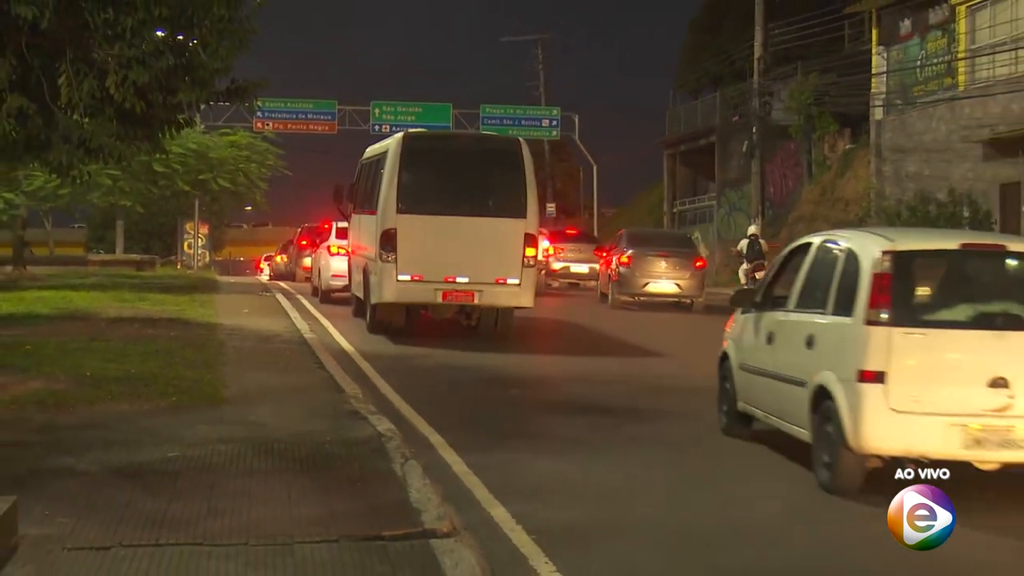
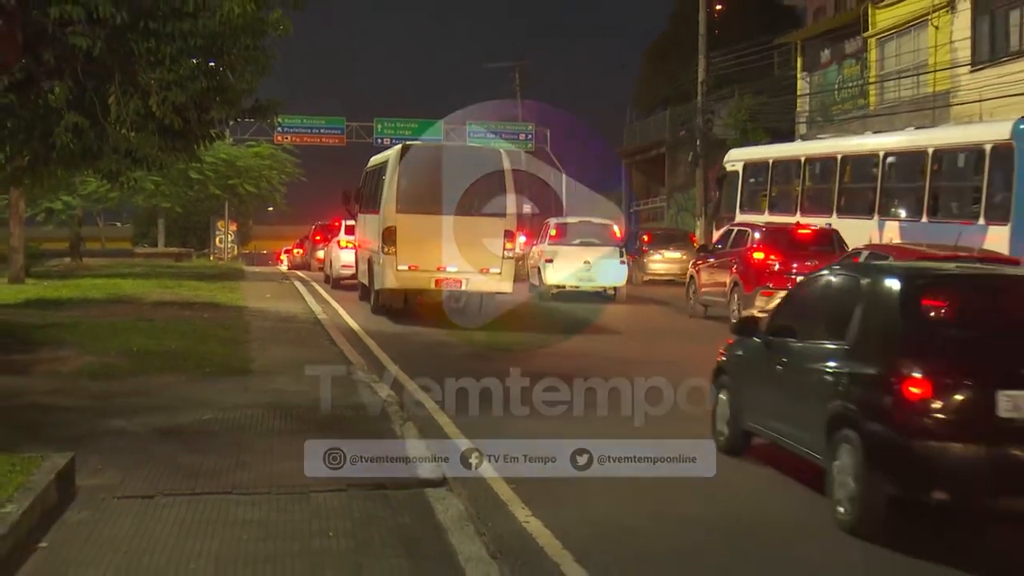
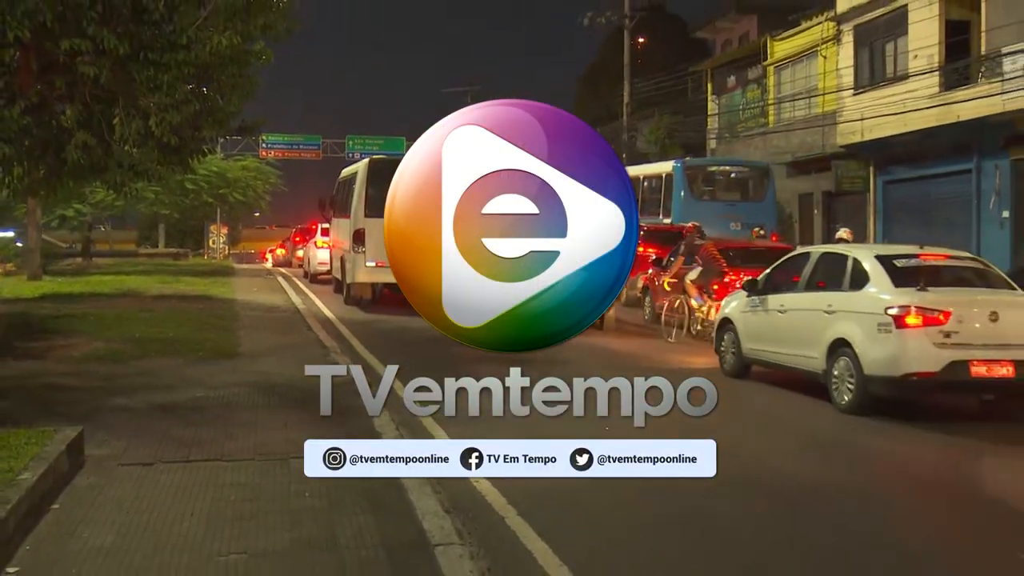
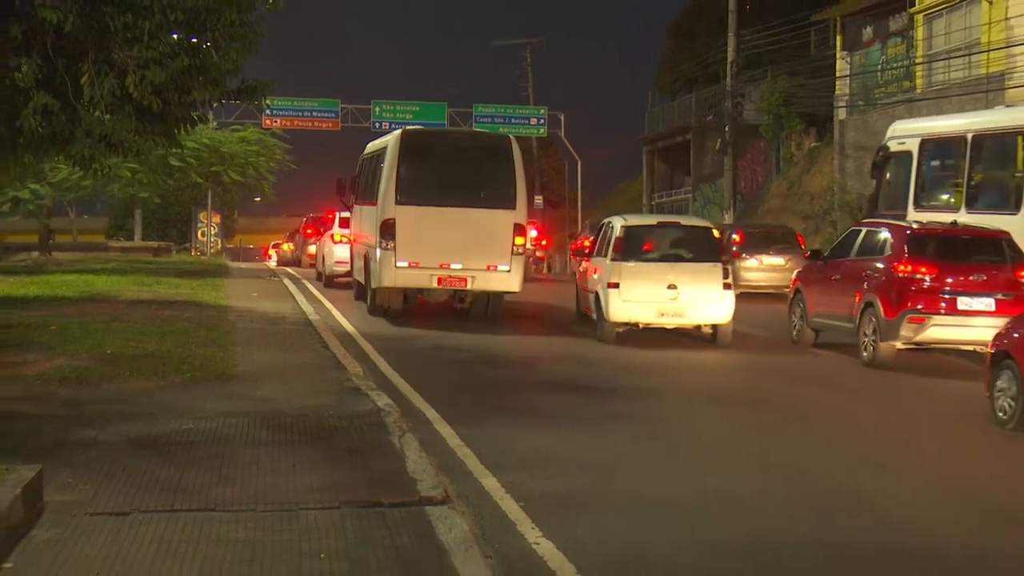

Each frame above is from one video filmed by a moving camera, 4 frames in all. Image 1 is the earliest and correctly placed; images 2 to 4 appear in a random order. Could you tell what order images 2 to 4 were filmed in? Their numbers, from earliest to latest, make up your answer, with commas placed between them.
4, 2, 3
